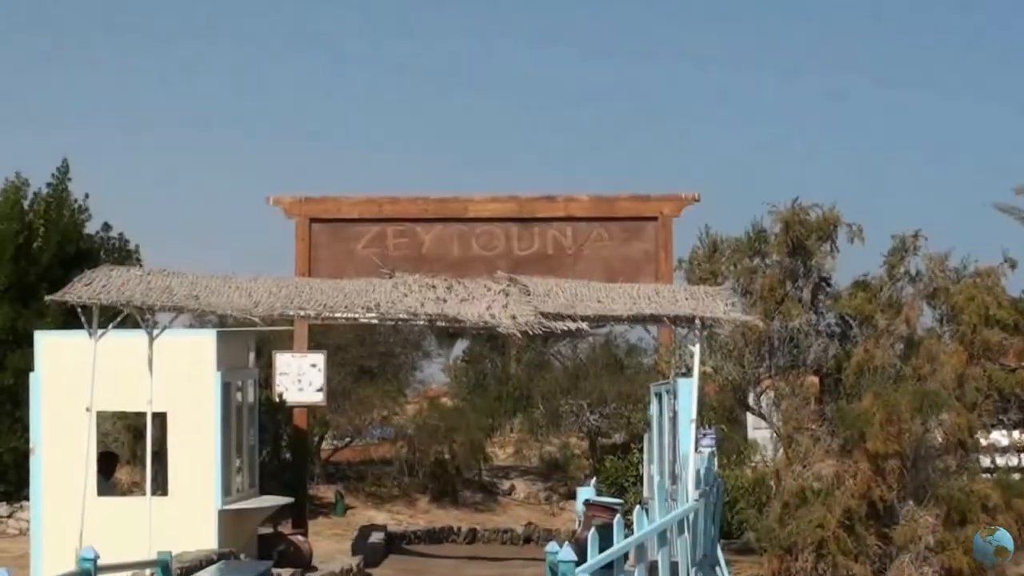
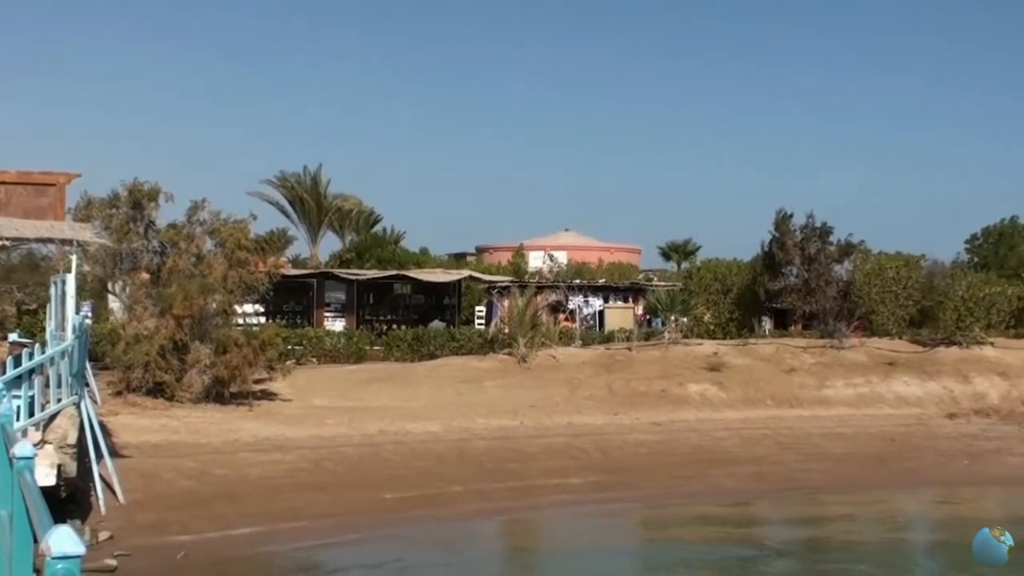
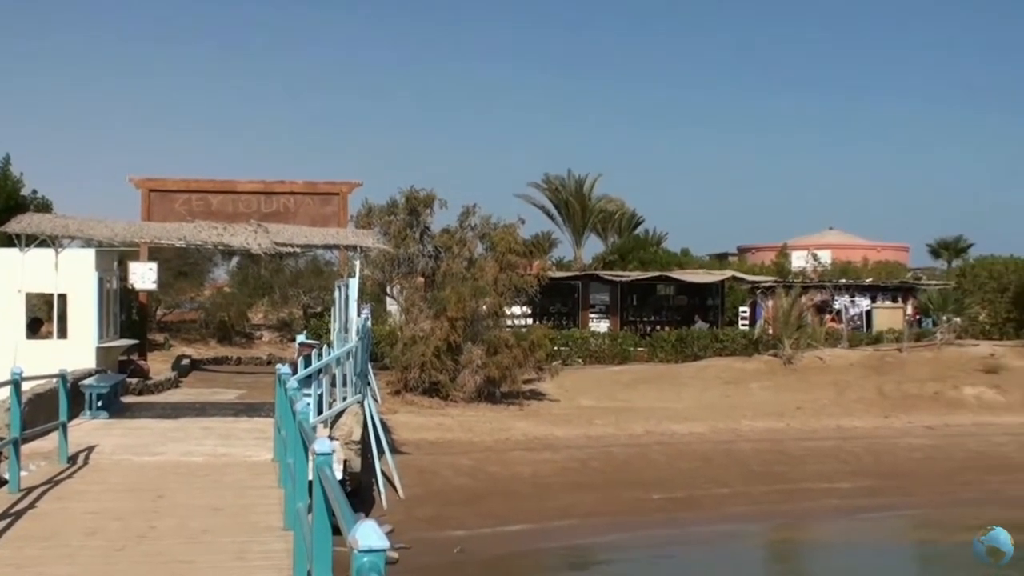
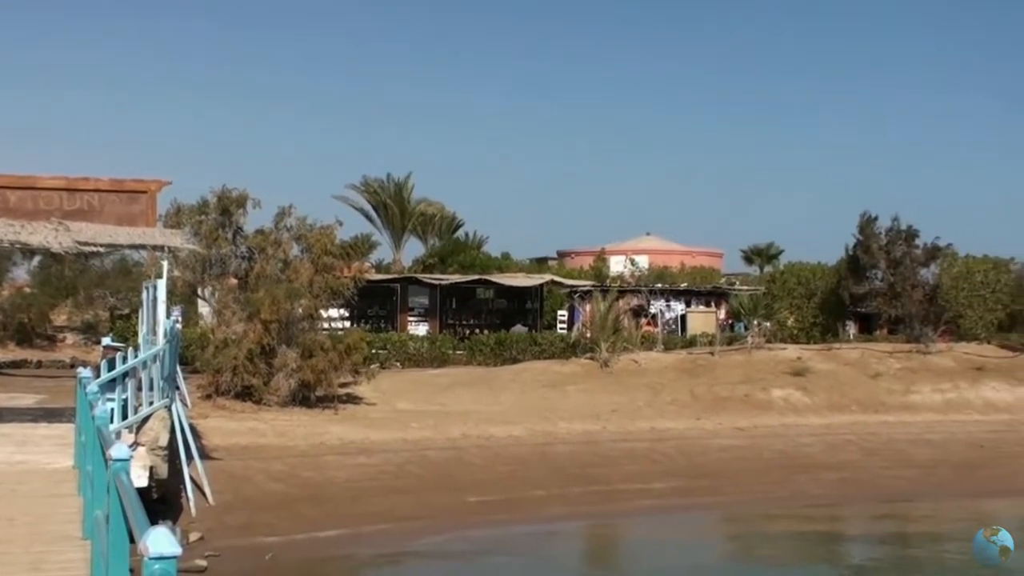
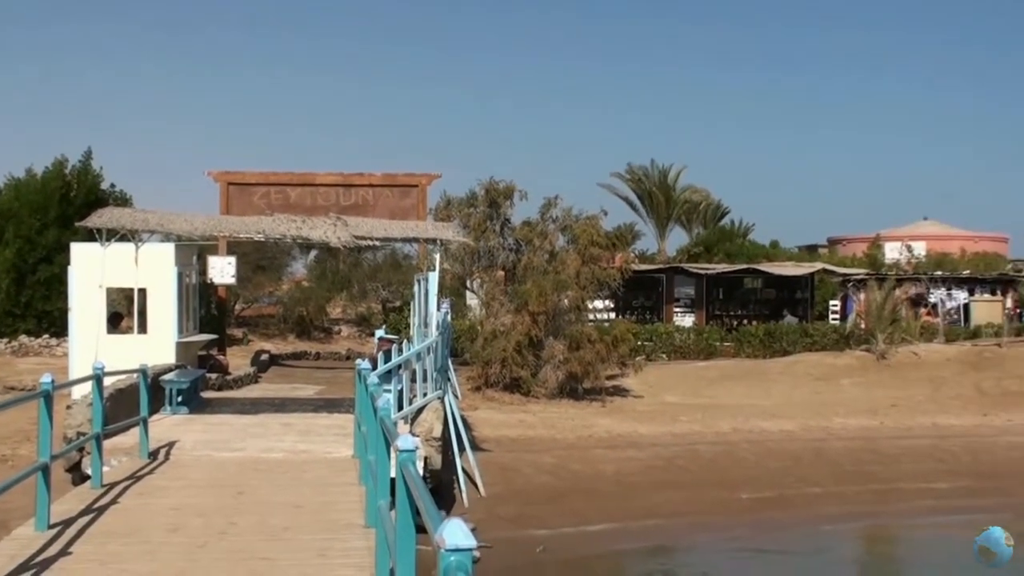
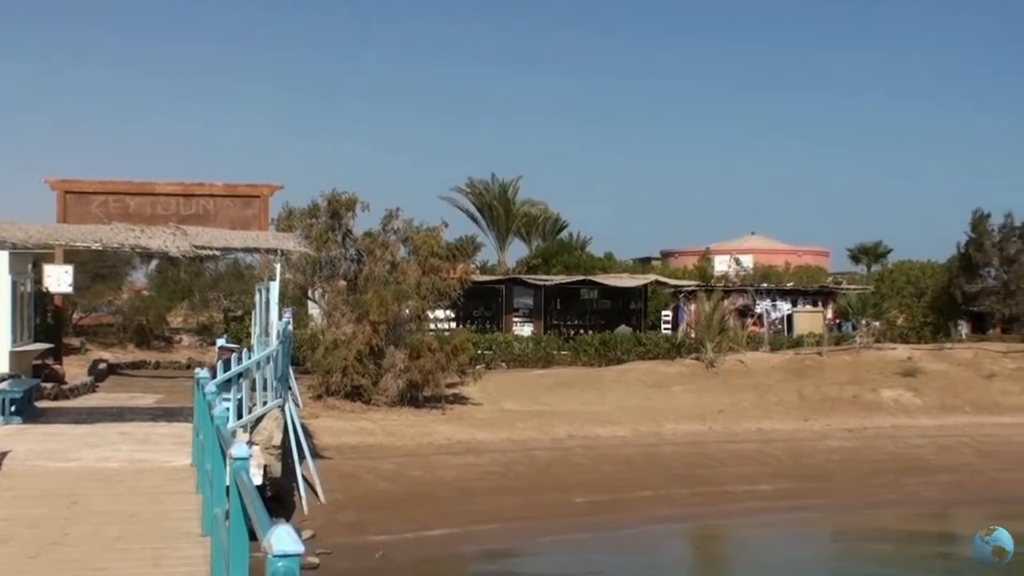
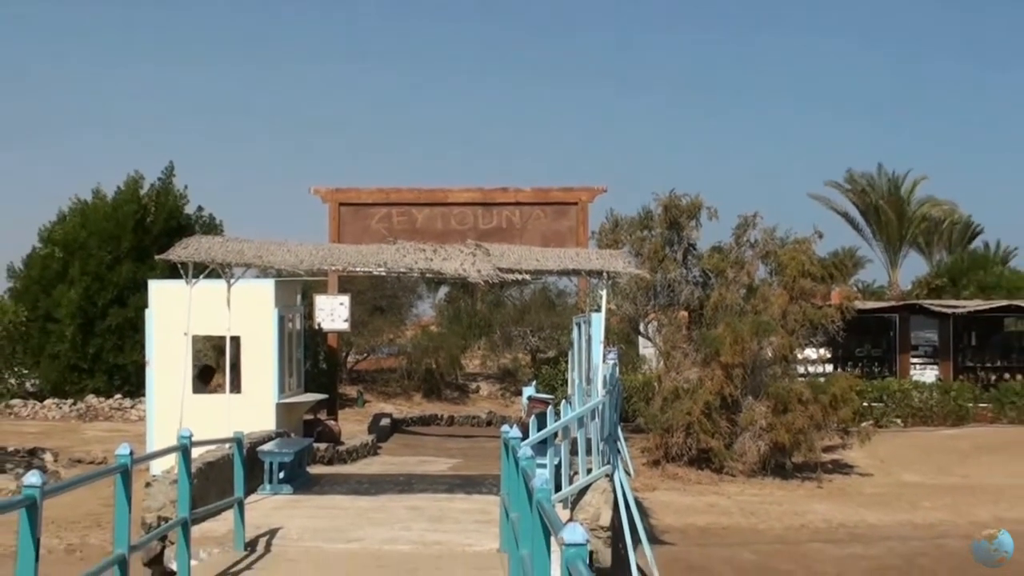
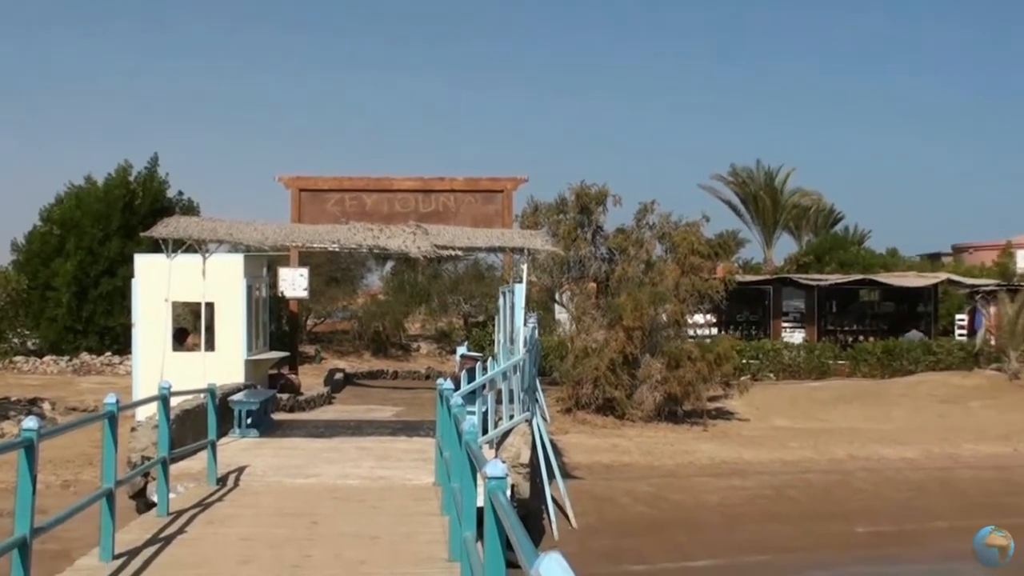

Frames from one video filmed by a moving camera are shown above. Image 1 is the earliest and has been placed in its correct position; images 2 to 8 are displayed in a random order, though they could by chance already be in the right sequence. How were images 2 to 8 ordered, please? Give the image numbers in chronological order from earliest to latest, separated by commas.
7, 8, 5, 3, 6, 4, 2
